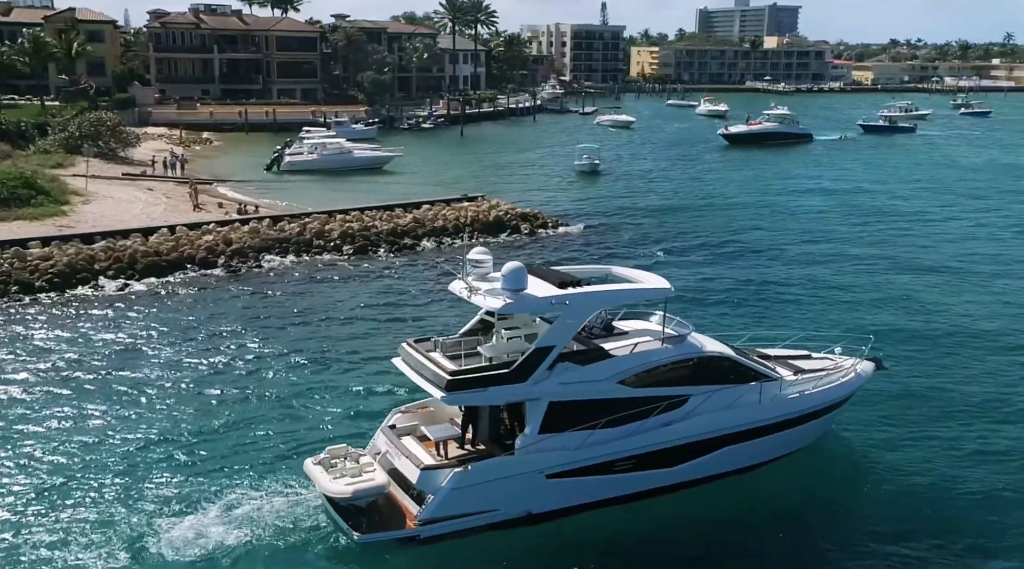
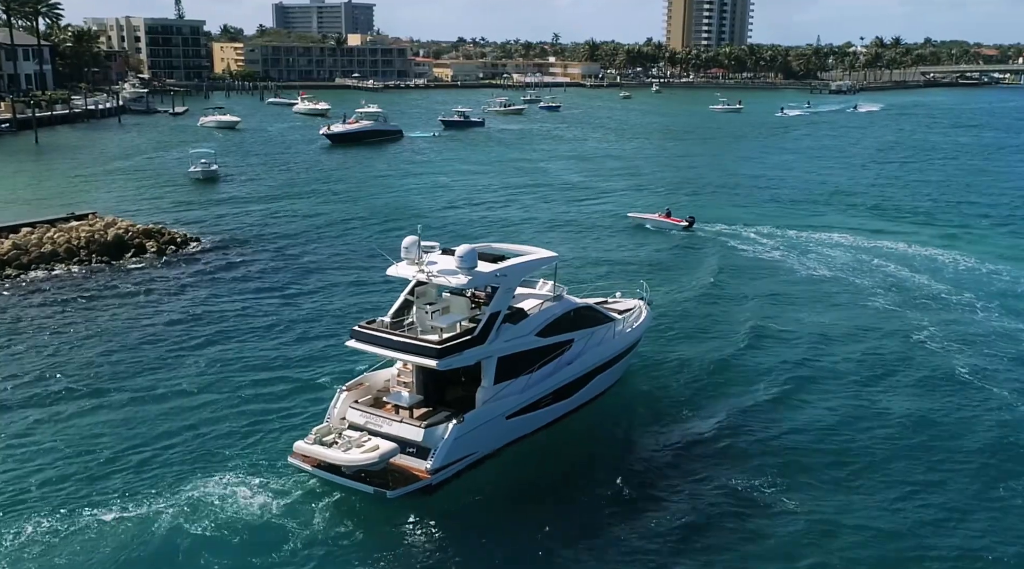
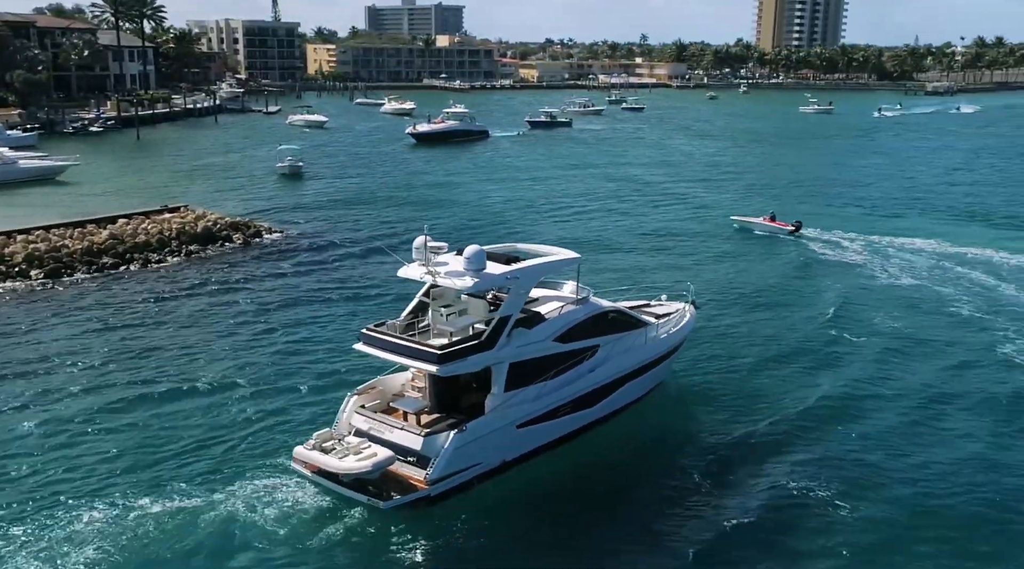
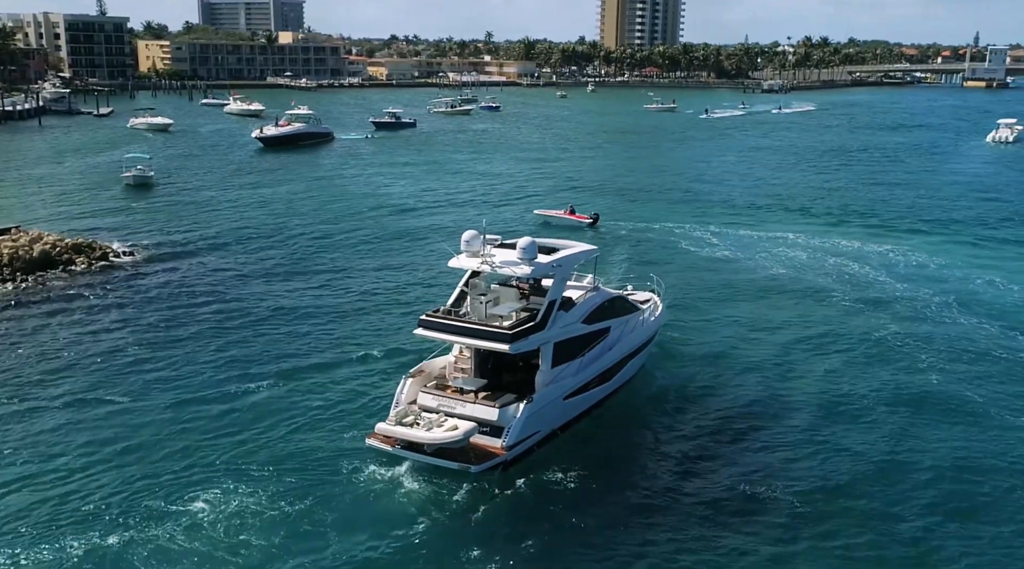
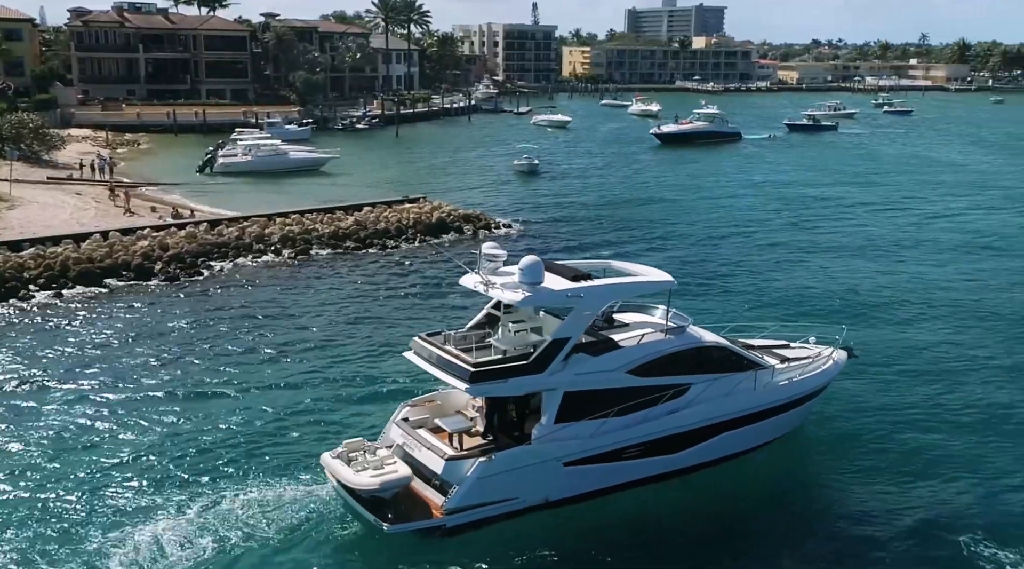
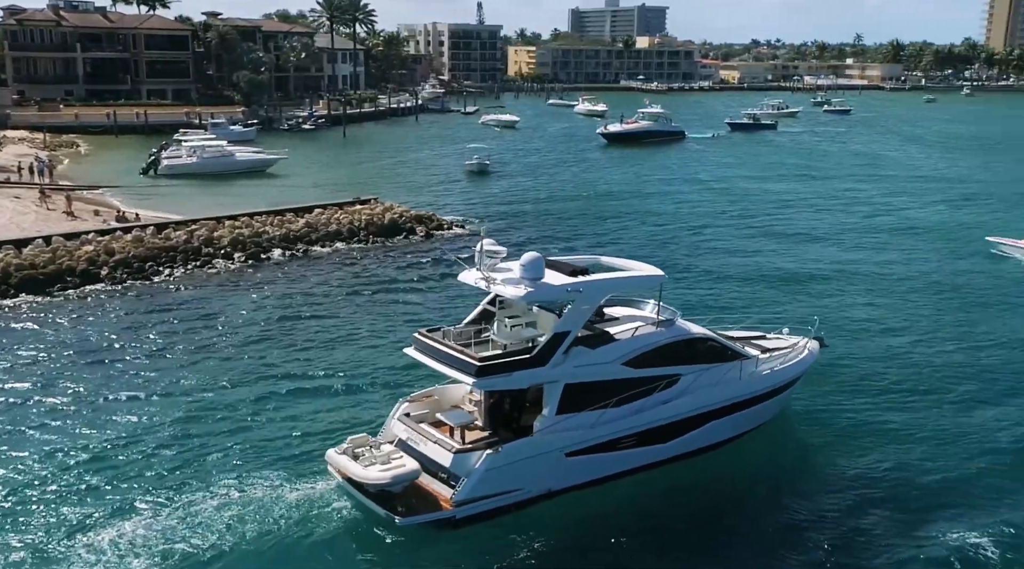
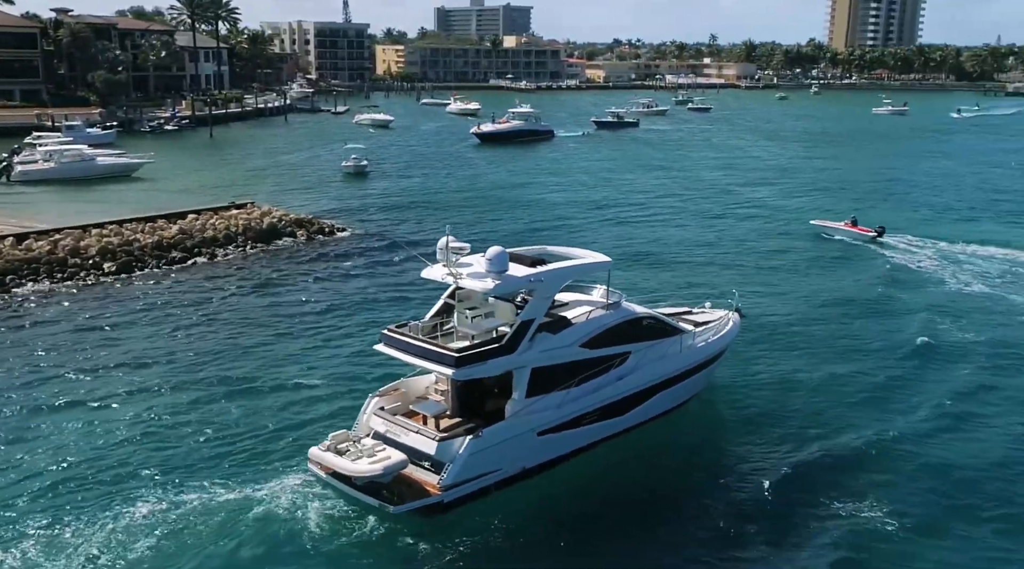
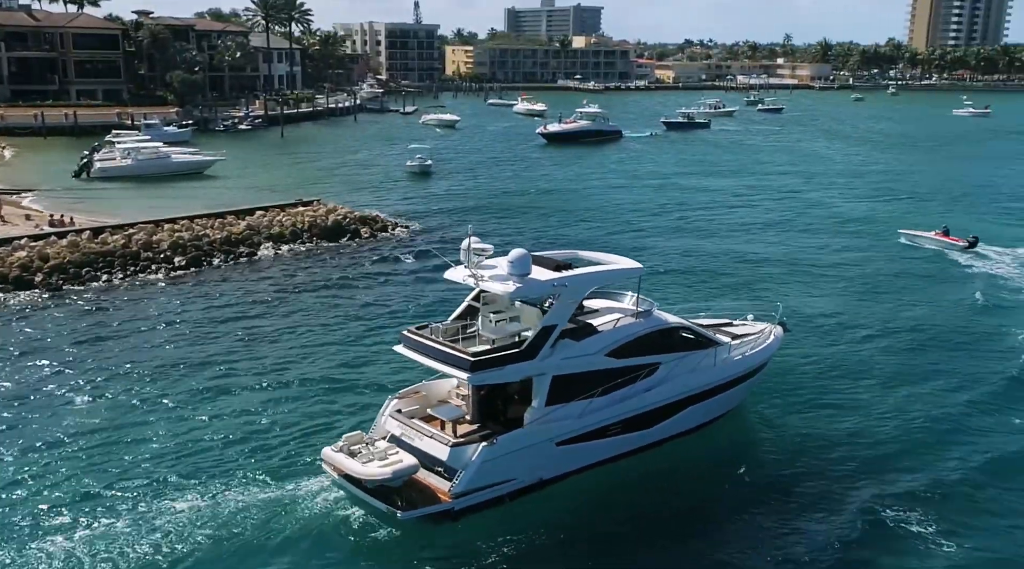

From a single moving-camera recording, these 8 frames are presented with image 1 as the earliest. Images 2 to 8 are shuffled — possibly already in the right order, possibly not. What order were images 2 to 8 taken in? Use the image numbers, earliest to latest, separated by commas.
5, 6, 8, 7, 3, 2, 4
